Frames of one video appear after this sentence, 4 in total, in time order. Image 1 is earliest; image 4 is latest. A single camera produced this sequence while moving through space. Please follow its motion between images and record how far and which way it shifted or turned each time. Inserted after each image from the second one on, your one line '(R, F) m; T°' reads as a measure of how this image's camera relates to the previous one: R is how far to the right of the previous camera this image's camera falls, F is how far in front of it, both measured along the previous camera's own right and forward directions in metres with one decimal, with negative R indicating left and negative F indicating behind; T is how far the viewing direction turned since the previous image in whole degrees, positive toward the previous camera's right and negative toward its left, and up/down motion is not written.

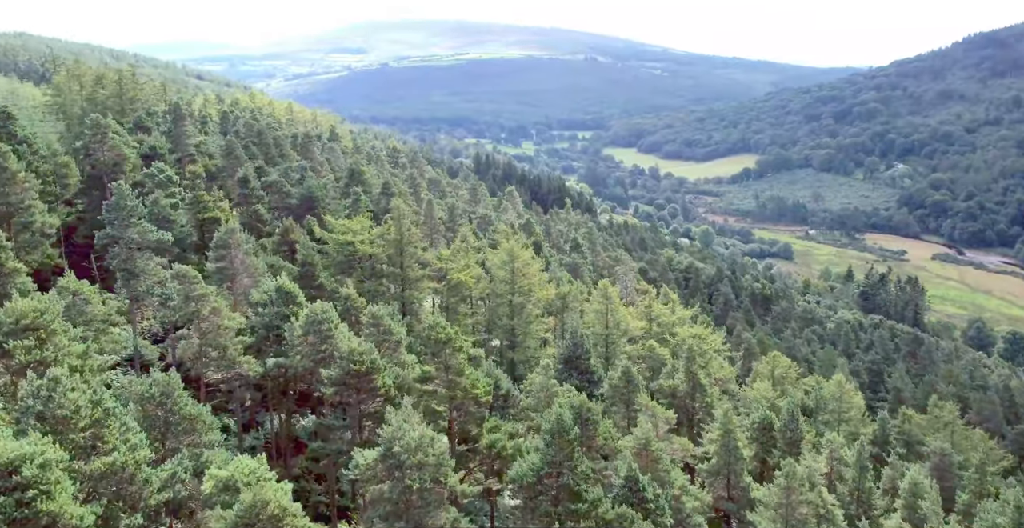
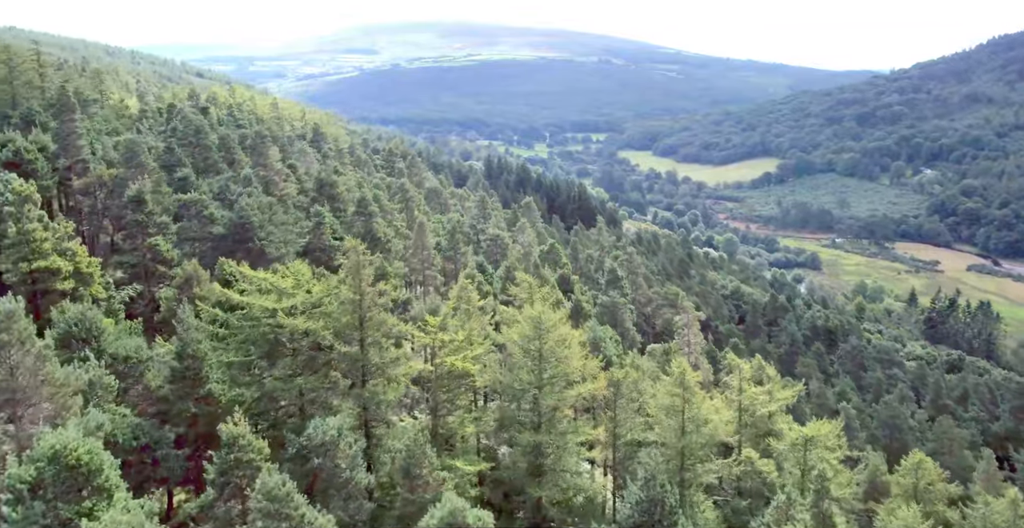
(-0.9, +25.5) m; -1°
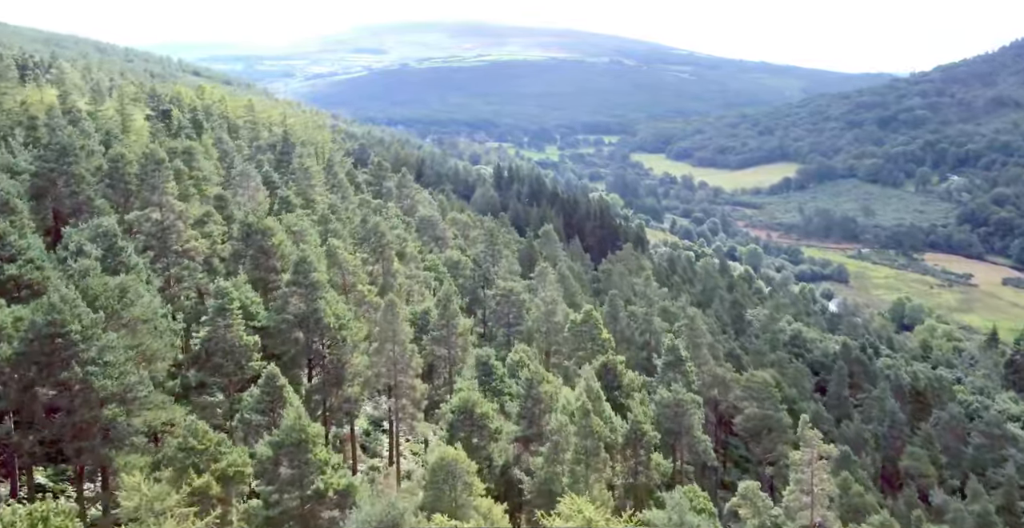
(-0.8, +25.7) m; -1°
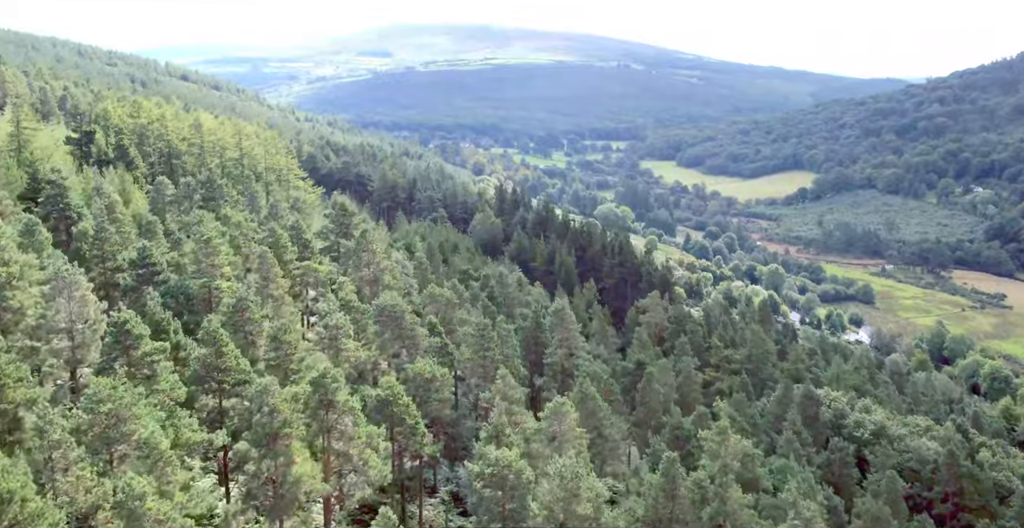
(+0.4, +28.0) m; 0°
